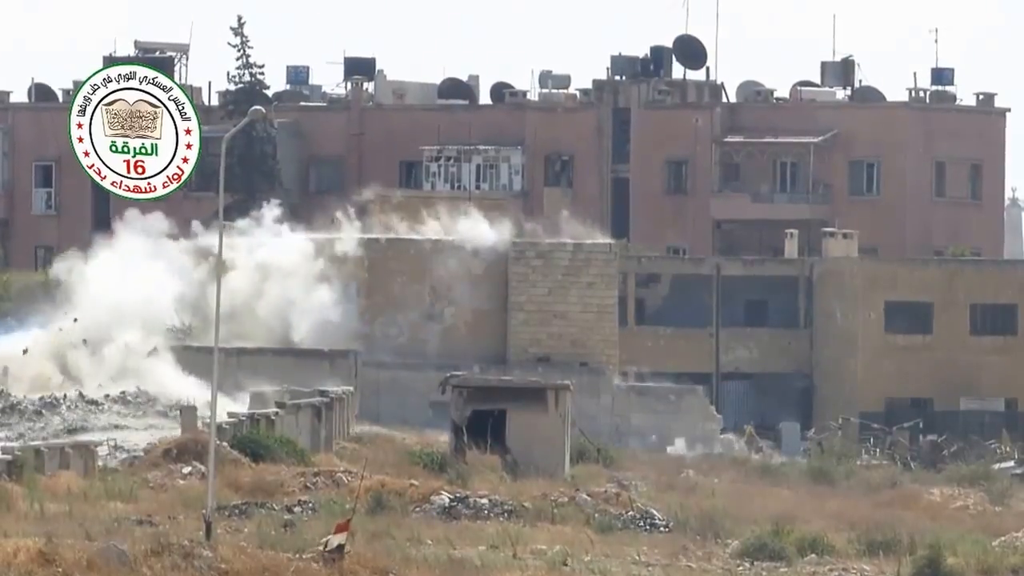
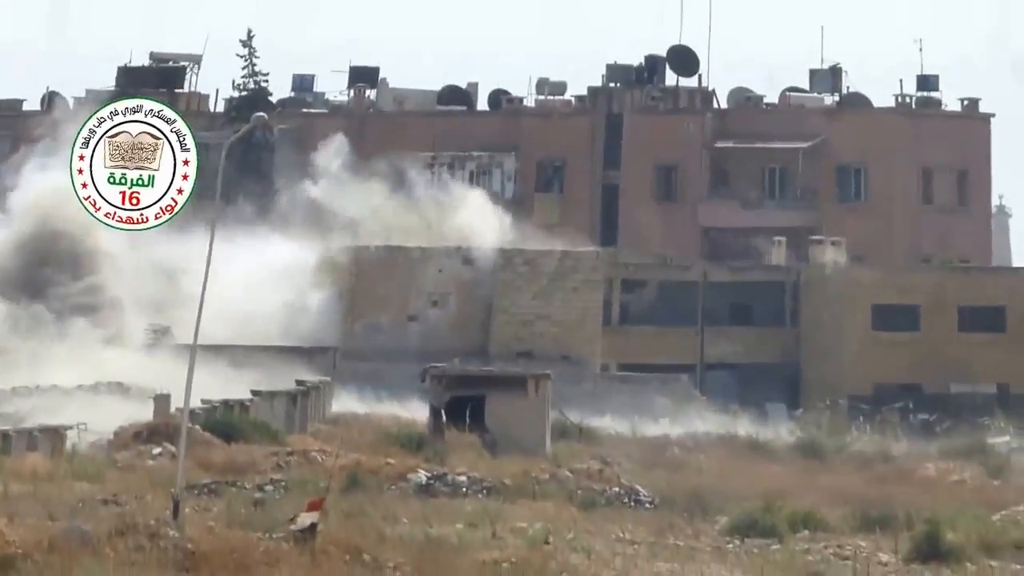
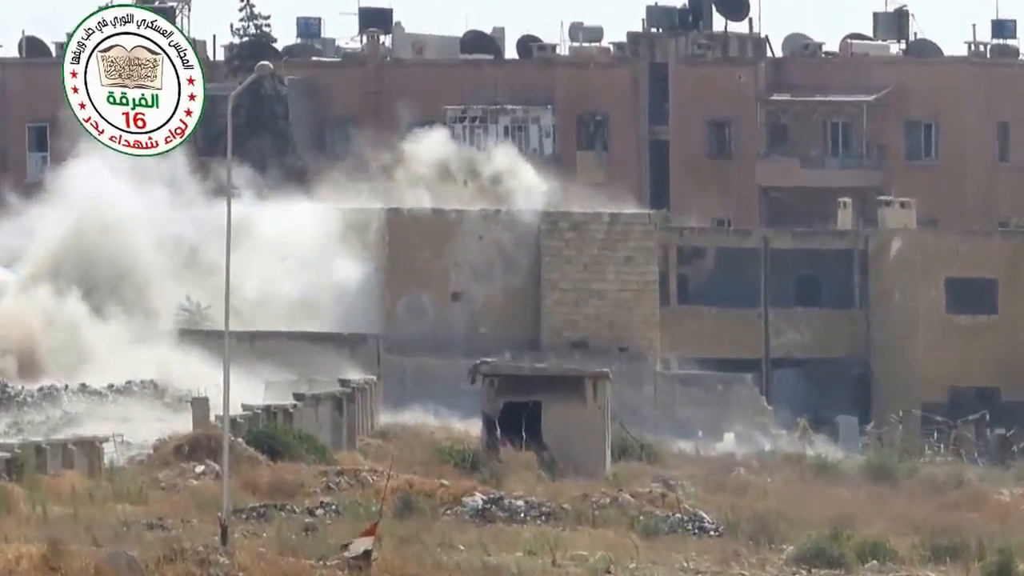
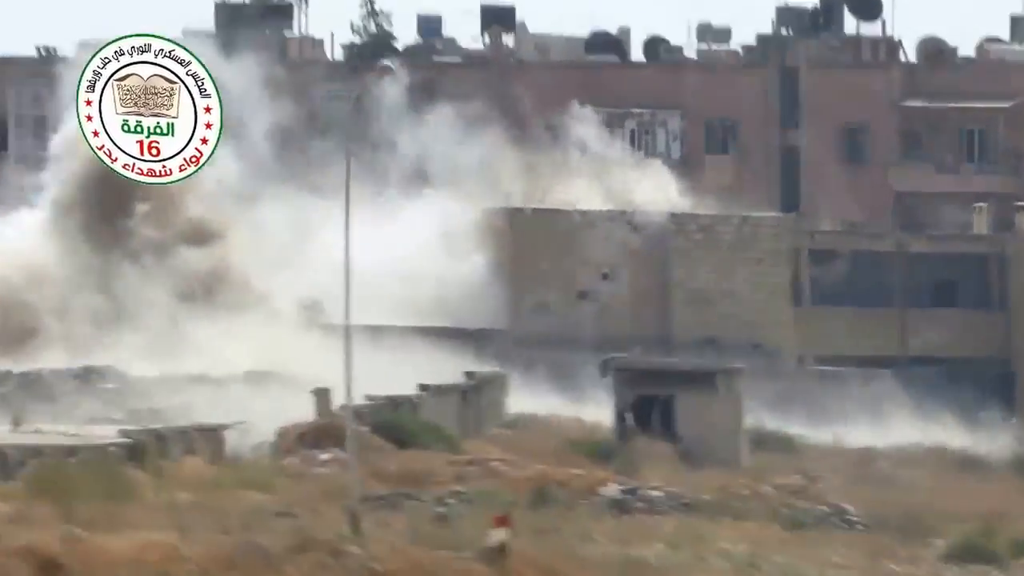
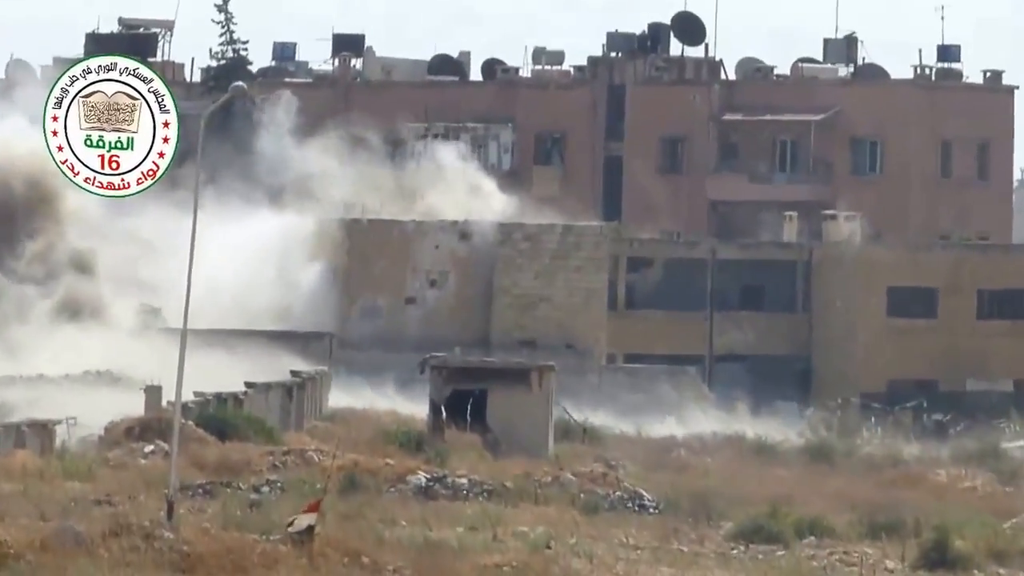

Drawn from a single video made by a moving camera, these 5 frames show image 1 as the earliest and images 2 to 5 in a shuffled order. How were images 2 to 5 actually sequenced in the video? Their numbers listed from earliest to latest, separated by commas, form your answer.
3, 2, 5, 4
